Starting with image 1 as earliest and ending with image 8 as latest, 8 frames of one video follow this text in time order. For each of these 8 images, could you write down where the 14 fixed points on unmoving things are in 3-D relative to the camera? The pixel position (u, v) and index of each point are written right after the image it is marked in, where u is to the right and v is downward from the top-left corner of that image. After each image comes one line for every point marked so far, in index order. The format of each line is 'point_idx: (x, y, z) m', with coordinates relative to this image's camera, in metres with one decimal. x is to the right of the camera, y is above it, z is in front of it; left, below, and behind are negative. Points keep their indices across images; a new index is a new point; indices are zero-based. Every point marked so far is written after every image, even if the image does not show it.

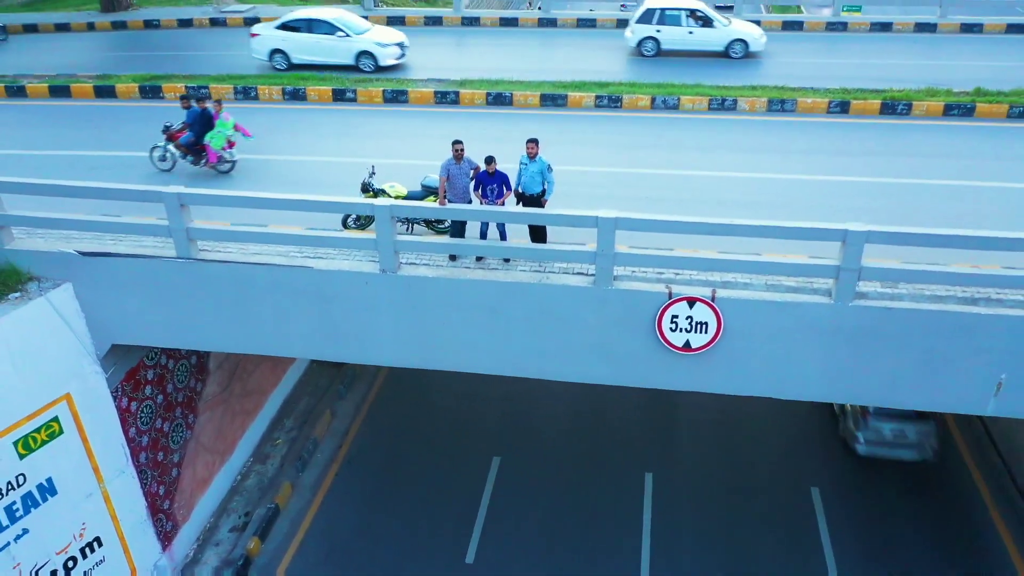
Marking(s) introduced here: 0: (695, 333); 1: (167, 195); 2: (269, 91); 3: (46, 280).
0: (+1.5, -0.4, +6.6) m
1: (-3.1, +0.8, +7.1) m
2: (-3.7, +3.0, +11.9) m
3: (-4.5, +0.1, +7.7) m
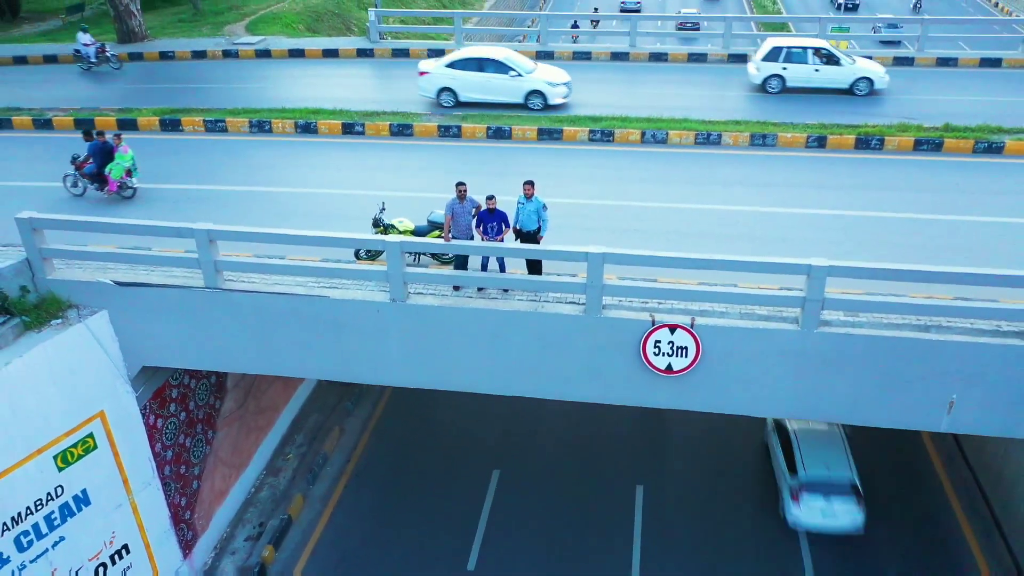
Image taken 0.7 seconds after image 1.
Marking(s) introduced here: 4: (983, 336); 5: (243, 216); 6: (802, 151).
0: (+1.5, -0.6, +7.2) m
1: (-3.1, +0.6, +7.8) m
2: (-3.7, +2.6, +12.7) m
3: (-4.5, -0.2, +8.3) m
4: (+4.1, -0.4, +6.9) m
5: (-3.3, +0.9, +9.8) m
6: (+4.1, +2.0, +11.3) m
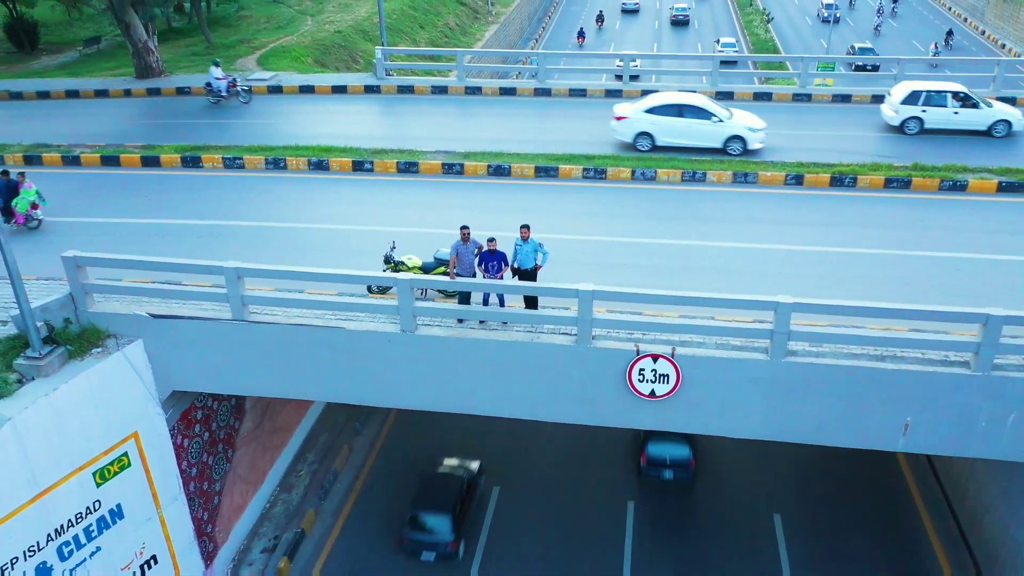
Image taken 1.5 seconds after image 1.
0: (+1.5, -1.0, +8.0) m
1: (-3.1, +0.2, +8.6) m
2: (-3.7, +2.2, +13.5) m
3: (-4.5, -0.6, +9.2) m
4: (+4.1, -0.7, +7.7) m
5: (-3.3, +0.5, +10.6) m
6: (+4.1, +1.5, +12.1) m
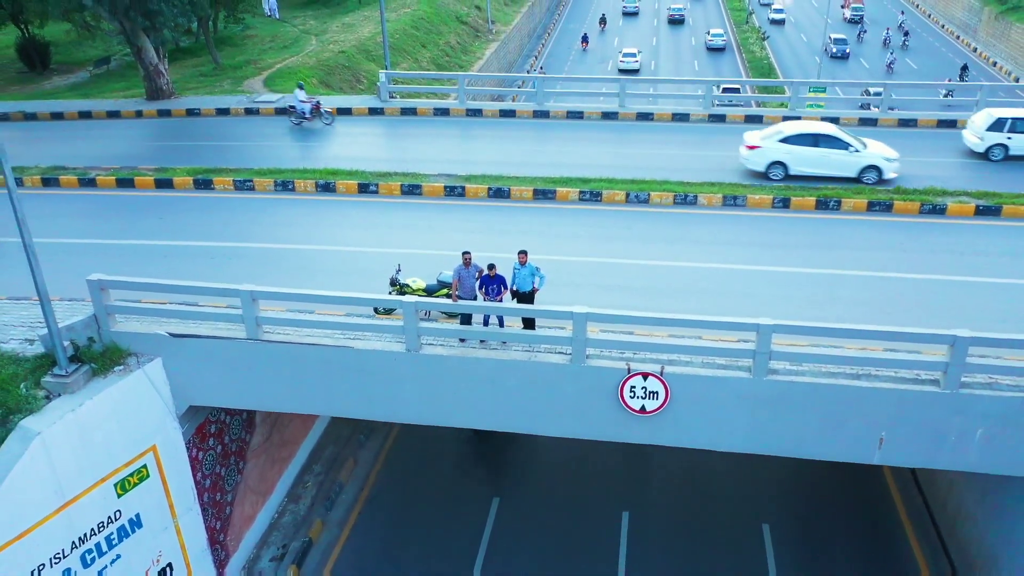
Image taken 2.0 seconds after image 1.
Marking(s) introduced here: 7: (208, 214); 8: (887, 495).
0: (+1.5, -1.2, +8.6) m
1: (-3.1, 0.0, +9.1) m
2: (-3.7, +1.8, +14.1) m
3: (-4.5, -0.8, +9.7) m
4: (+4.1, -1.0, +8.2) m
5: (-3.3, +0.2, +11.1) m
6: (+4.1, +1.2, +12.7) m
7: (-5.1, +1.2, +13.3) m
8: (+6.1, -3.4, +12.8) m
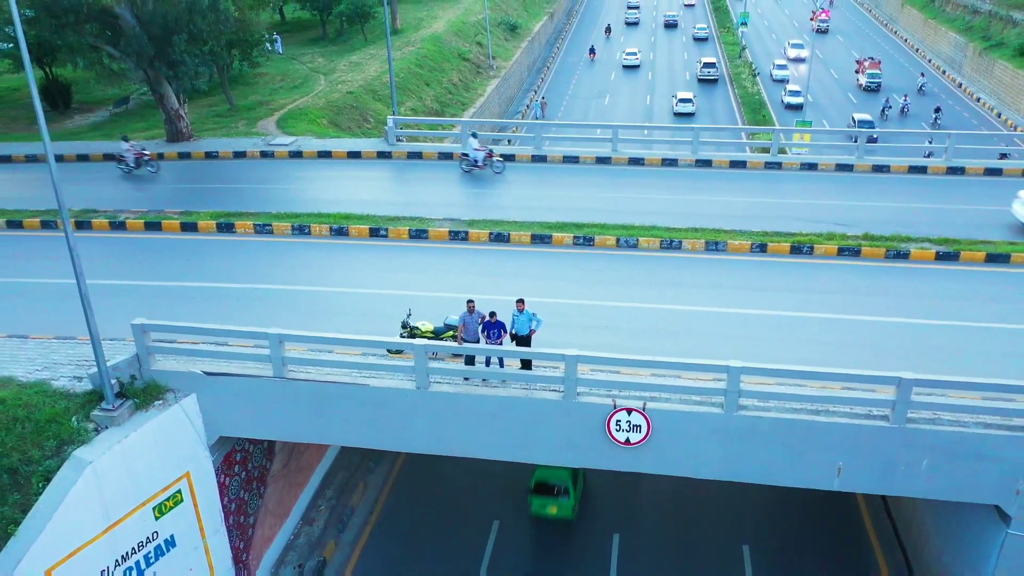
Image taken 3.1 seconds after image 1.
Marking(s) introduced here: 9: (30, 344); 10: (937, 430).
0: (+1.5, -1.8, +9.6) m
1: (-3.1, -0.6, +10.2) m
2: (-3.7, +1.2, +15.2) m
3: (-4.5, -1.4, +10.7) m
4: (+4.1, -1.5, +9.3) m
5: (-3.4, -0.4, +12.2) m
6: (+4.1, +0.6, +13.8) m
7: (-5.1, +0.6, +14.4) m
8: (+6.1, -4.0, +13.8) m
9: (-7.1, -0.8, +11.7) m
10: (+4.9, -1.6, +9.1) m
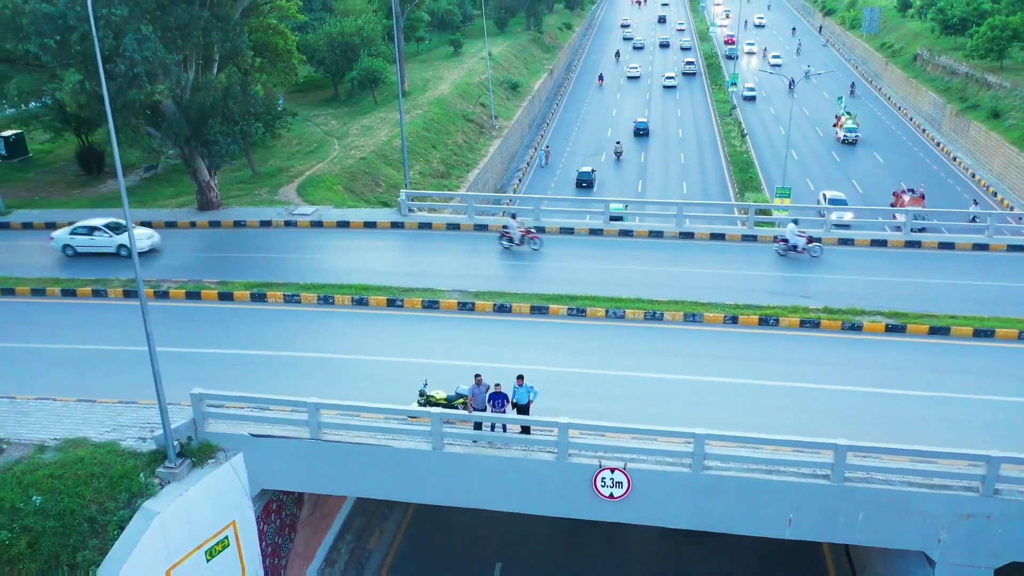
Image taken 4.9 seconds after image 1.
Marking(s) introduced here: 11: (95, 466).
0: (+1.5, -2.9, +11.4) m
1: (-3.1, -1.7, +12.0) m
2: (-3.7, -0.2, +17.1) m
3: (-4.5, -2.6, +12.5) m
4: (+4.1, -2.6, +11.1) m
5: (-3.3, -1.6, +14.0) m
6: (+4.1, -0.8, +15.6) m
7: (-5.1, -0.8, +16.3) m
8: (+6.1, -5.4, +15.4) m
9: (-7.1, -2.0, +13.5) m
10: (+4.9, -2.7, +10.8) m
11: (-6.2, -2.6, +11.8) m
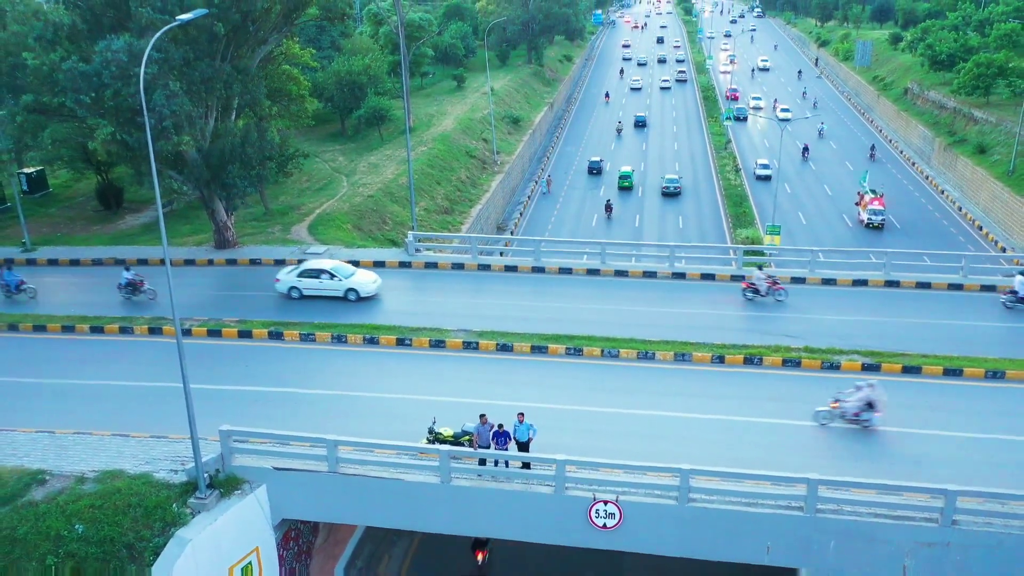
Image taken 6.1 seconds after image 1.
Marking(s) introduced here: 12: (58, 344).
0: (+1.5, -3.6, +12.4) m
1: (-3.1, -2.5, +13.1) m
2: (-3.6, -1.1, +18.3) m
3: (-4.5, -3.3, +13.6) m
4: (+4.1, -3.4, +12.1) m
5: (-3.3, -2.4, +15.1) m
6: (+4.1, -1.7, +16.8) m
7: (-5.1, -1.7, +17.4) m
8: (+6.1, -6.2, +16.4) m
9: (-7.1, -2.8, +14.6) m
10: (+4.9, -3.5, +11.9) m
11: (-6.2, -3.4, +12.8) m
12: (-11.1, -1.4, +19.3) m
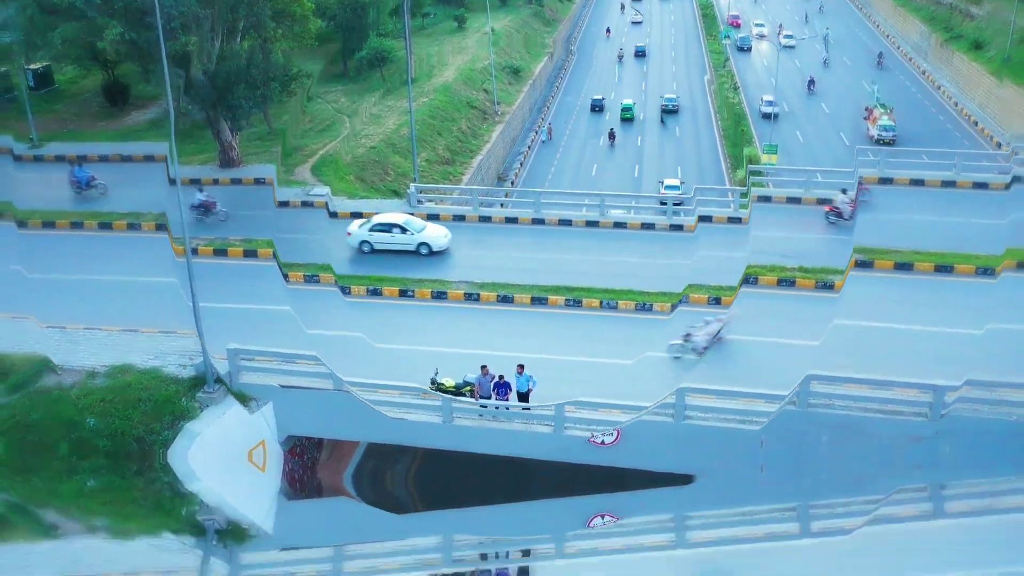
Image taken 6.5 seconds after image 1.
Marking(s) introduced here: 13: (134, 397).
0: (+1.5, -3.0, +13.3) m
1: (-3.1, -1.7, +13.9) m
2: (-3.6, +0.2, +18.9) m
3: (-4.5, -2.4, +14.4) m
4: (+4.1, -2.9, +13.0) m
5: (-3.3, -1.4, +15.9) m
6: (+4.2, -0.7, +17.5) m
7: (-5.0, -0.4, +18.1) m
8: (+6.0, -5.4, +17.6) m
9: (-7.1, -1.7, +15.4) m
10: (+4.9, -3.0, +12.8) m
11: (-6.2, -2.5, +13.7) m
12: (-11.1, +0.3, +19.8) m
13: (-6.3, -2.6, +13.5) m
